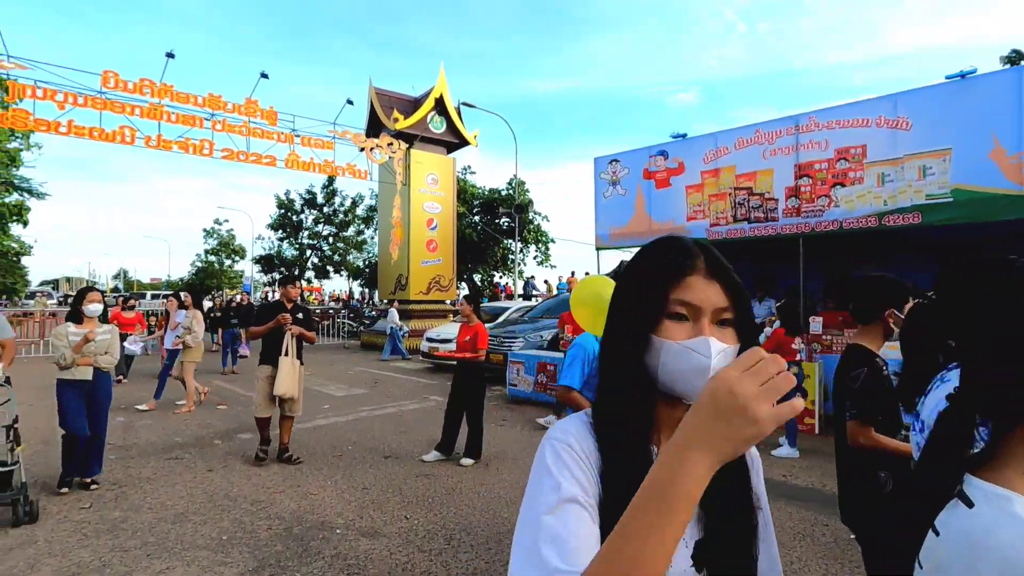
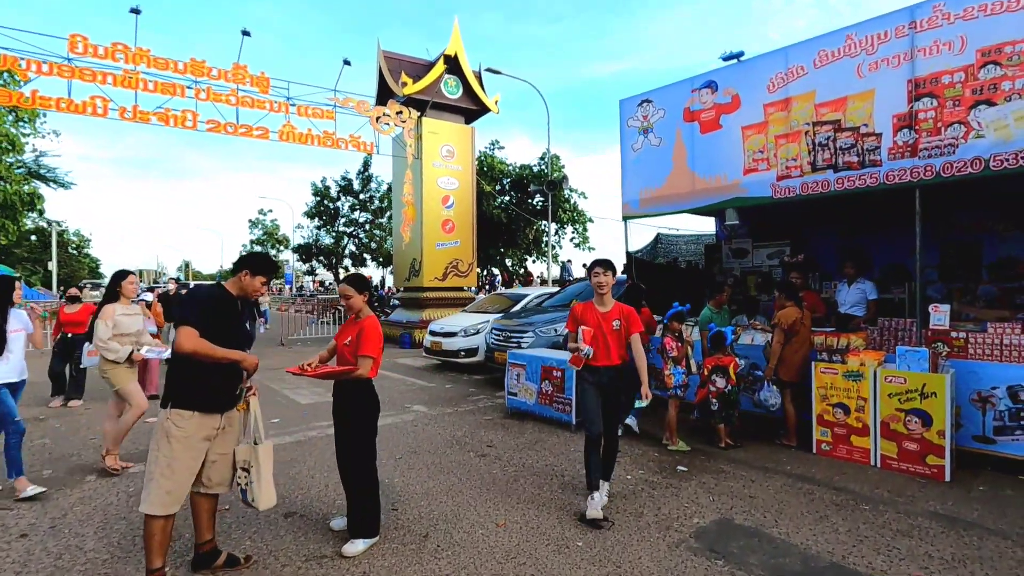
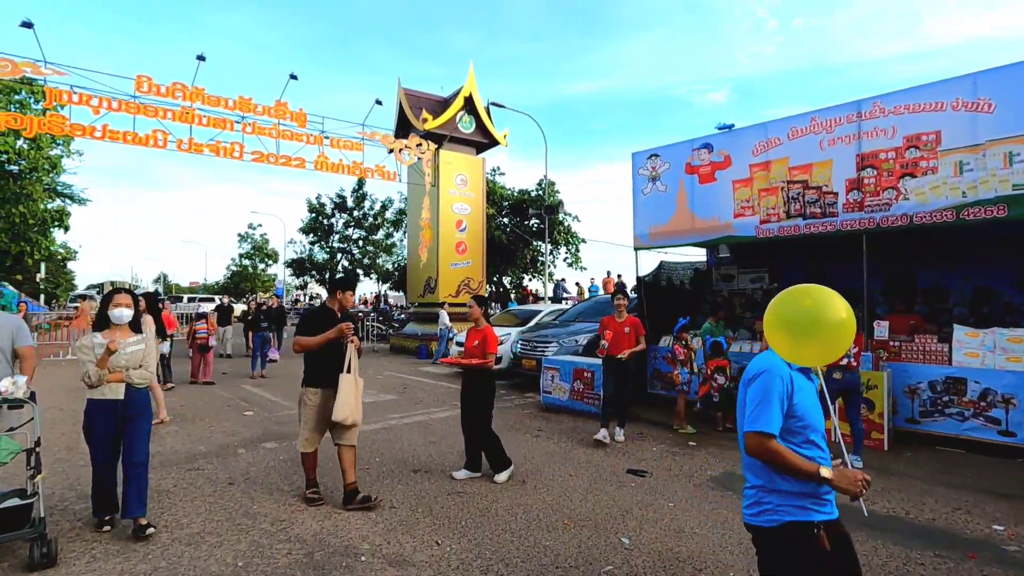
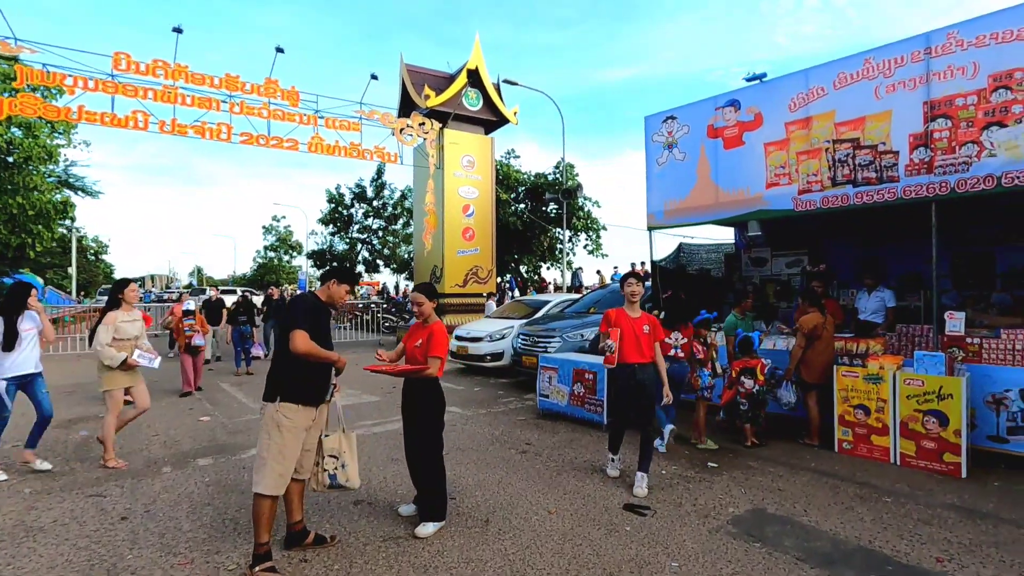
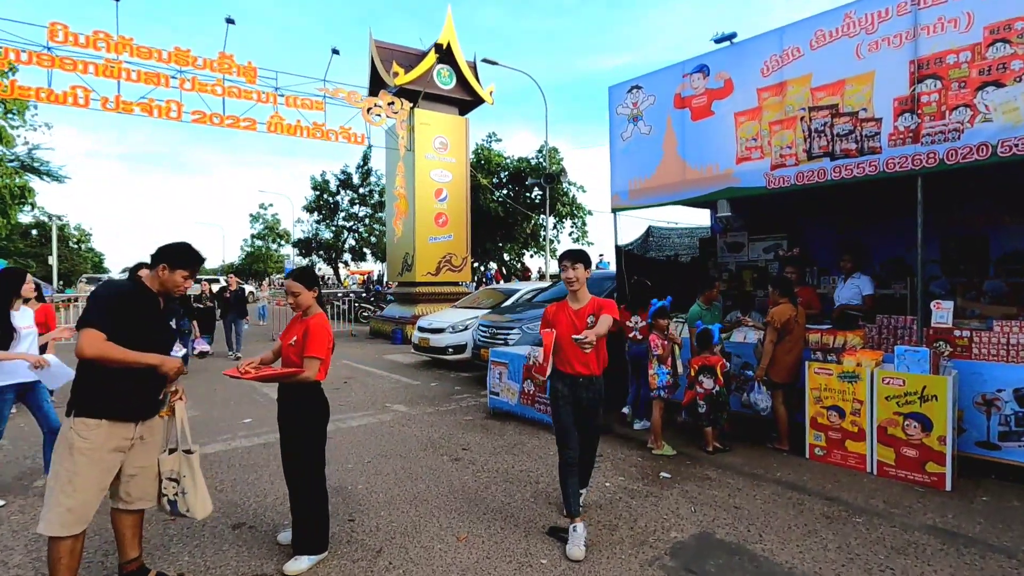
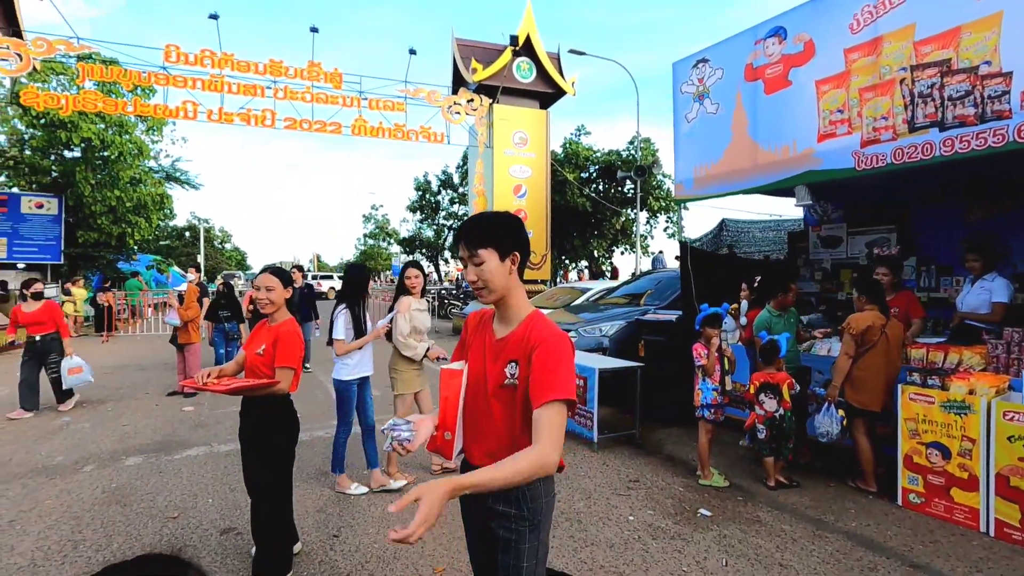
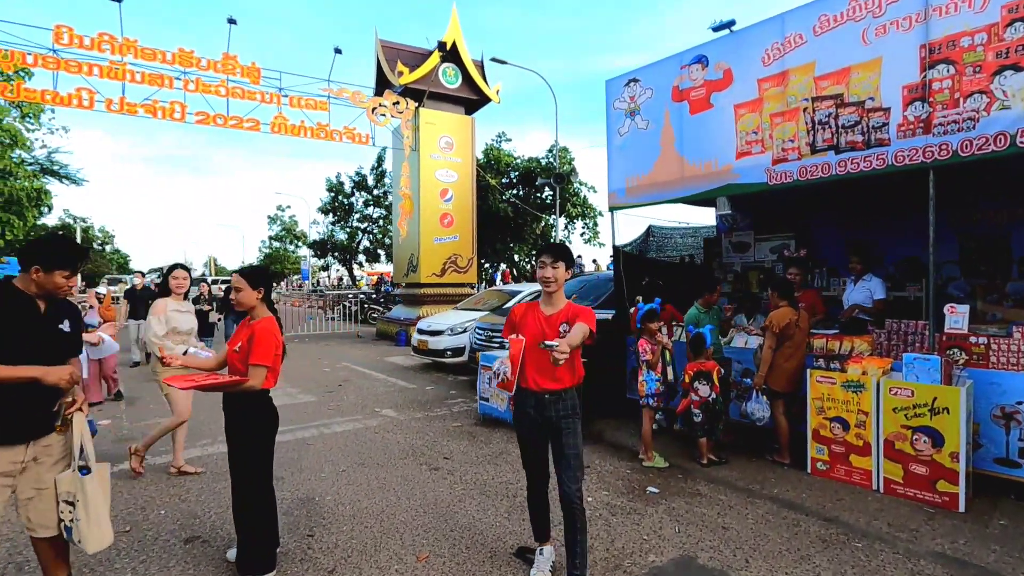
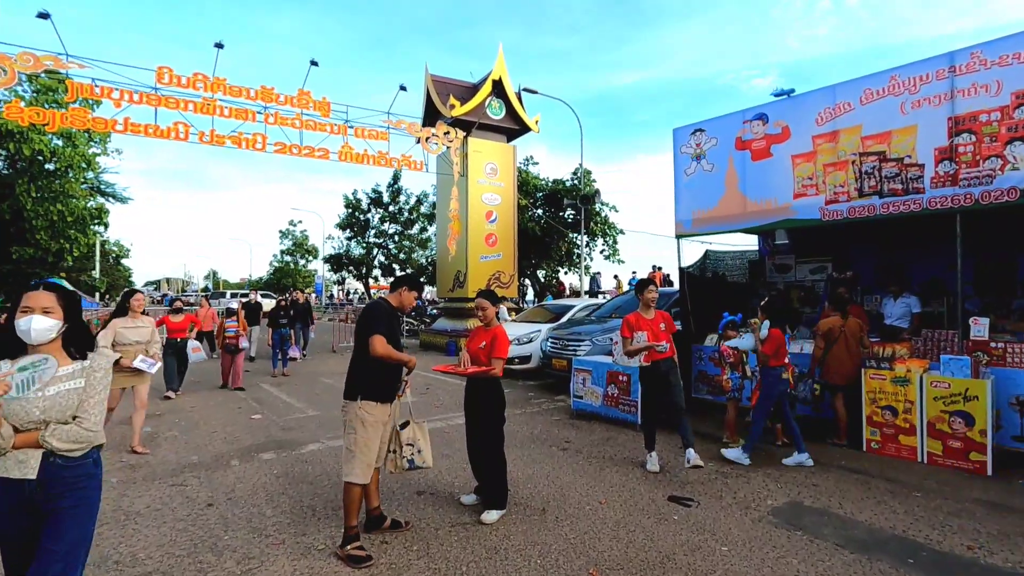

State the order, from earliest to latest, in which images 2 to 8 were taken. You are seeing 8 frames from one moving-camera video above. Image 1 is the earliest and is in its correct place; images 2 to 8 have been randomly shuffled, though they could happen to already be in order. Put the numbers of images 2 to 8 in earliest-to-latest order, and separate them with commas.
3, 8, 4, 2, 5, 7, 6
